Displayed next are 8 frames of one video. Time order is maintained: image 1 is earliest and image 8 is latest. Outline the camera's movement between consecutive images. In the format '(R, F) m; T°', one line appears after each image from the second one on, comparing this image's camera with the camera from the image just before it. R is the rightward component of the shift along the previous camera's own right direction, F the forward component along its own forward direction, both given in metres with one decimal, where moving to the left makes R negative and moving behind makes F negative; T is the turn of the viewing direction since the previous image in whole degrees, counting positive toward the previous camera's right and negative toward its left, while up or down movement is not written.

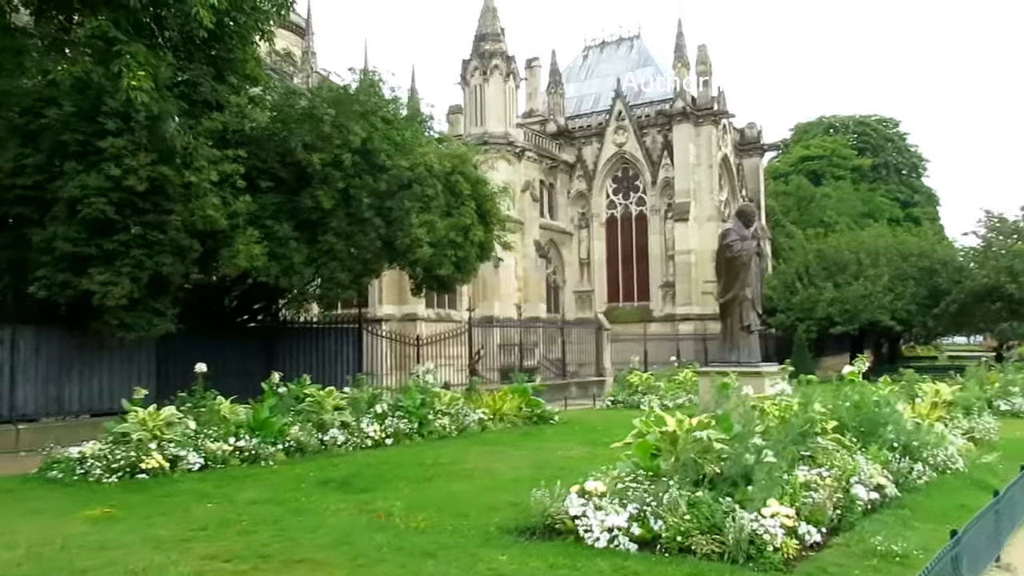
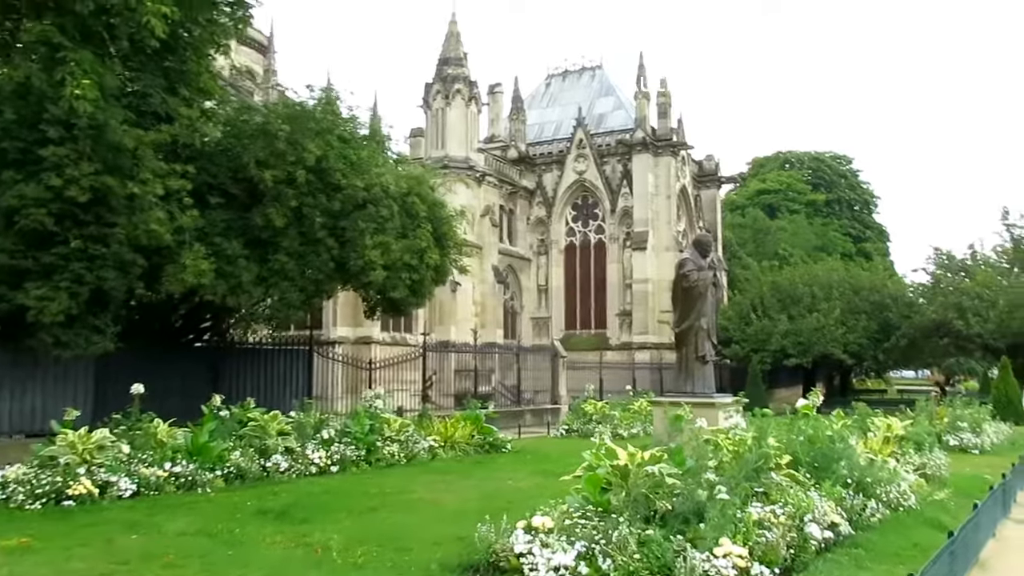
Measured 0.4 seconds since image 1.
(+0.1, +0.3) m; +3°
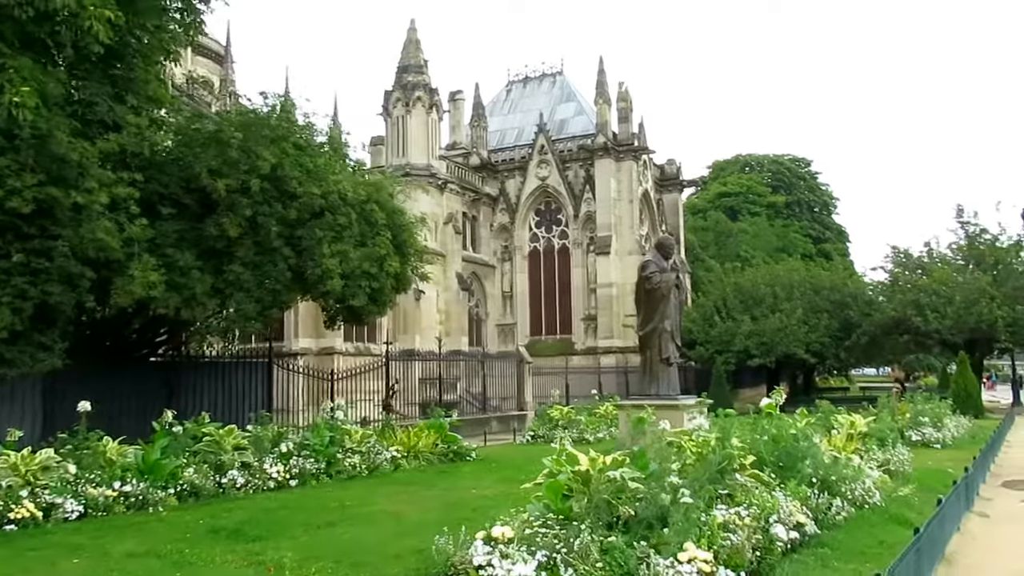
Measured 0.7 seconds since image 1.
(+0.1, +0.2) m; +2°
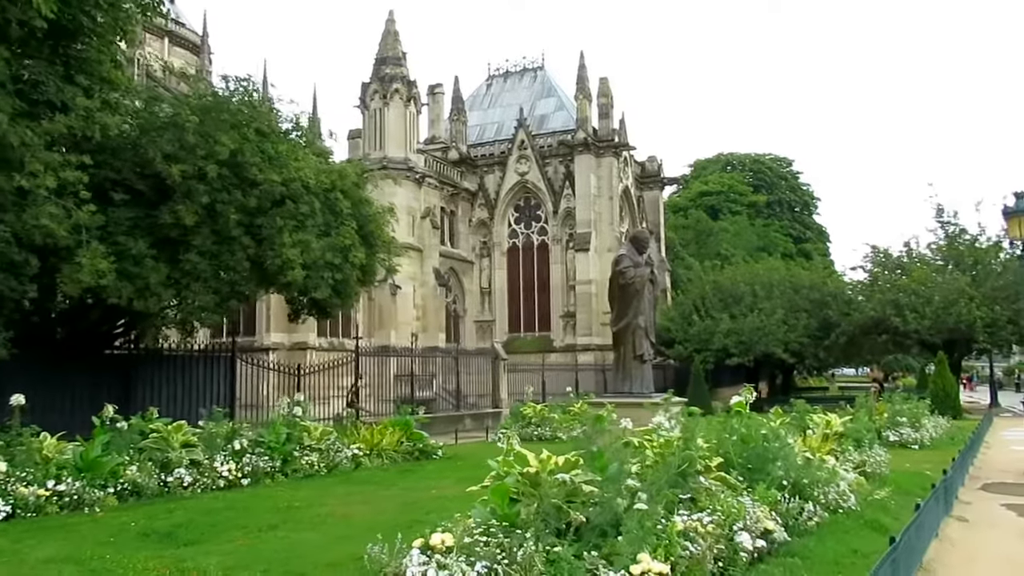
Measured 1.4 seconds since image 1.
(+0.3, +0.5) m; +1°
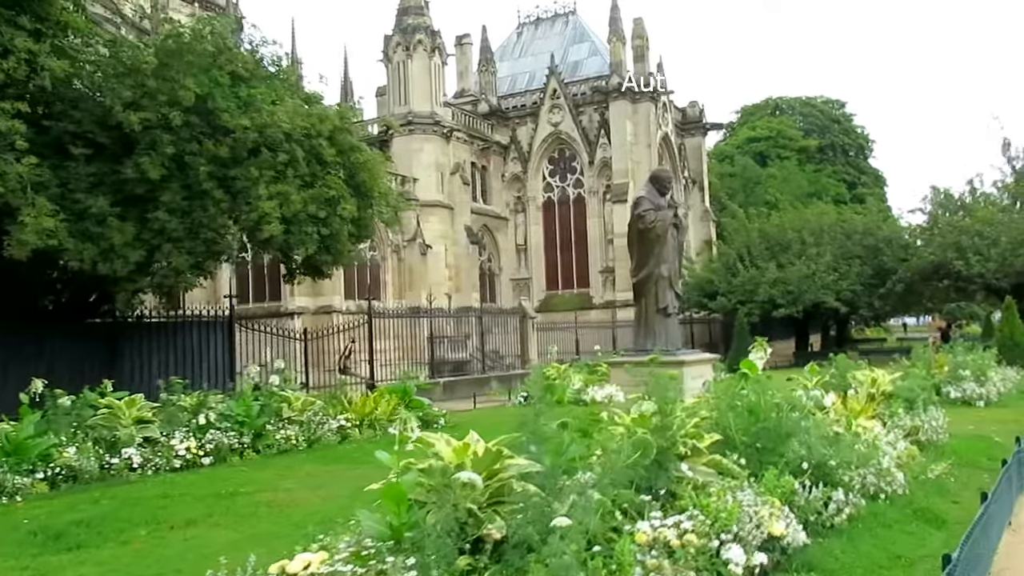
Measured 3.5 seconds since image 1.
(+0.8, +1.7) m; -3°
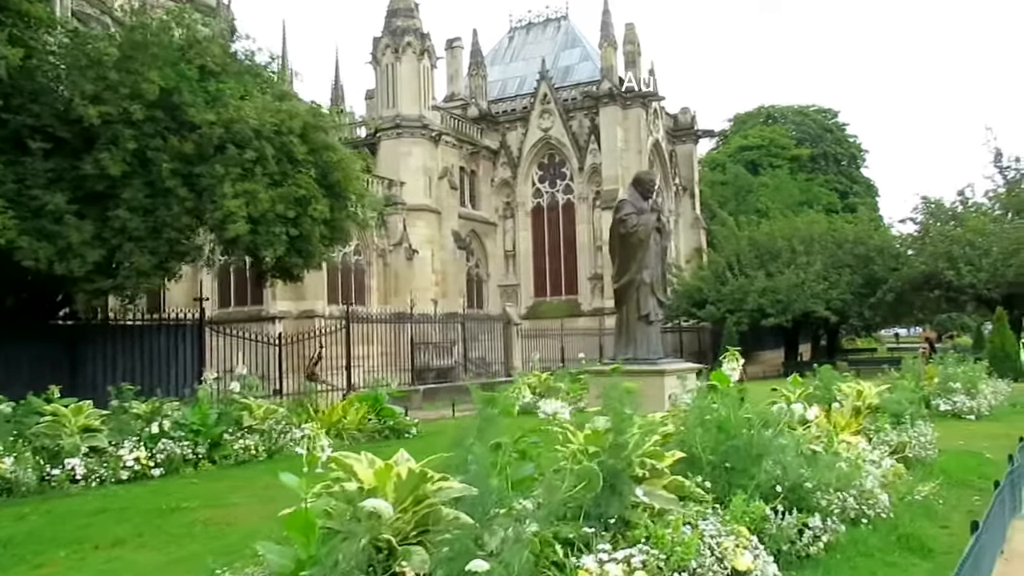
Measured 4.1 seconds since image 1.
(+0.3, +0.5) m; 0°
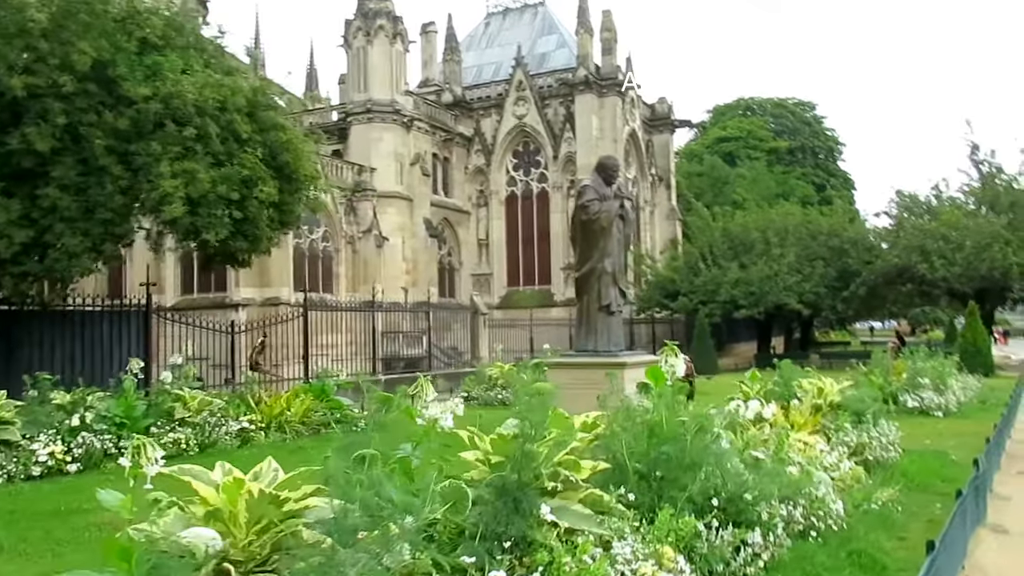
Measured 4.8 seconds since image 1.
(+0.4, +0.6) m; +1°
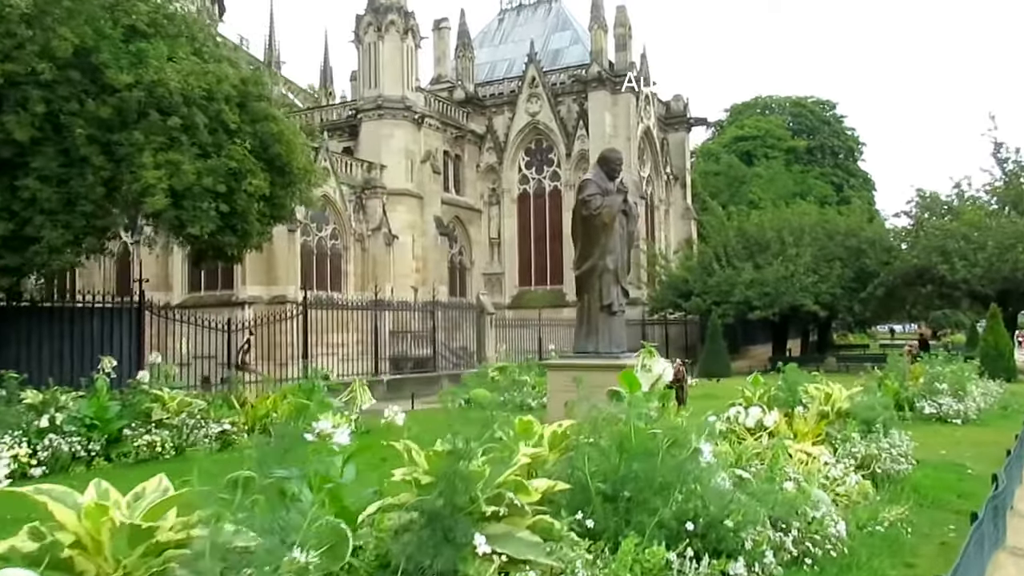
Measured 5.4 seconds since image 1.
(+0.3, +0.6) m; -1°
